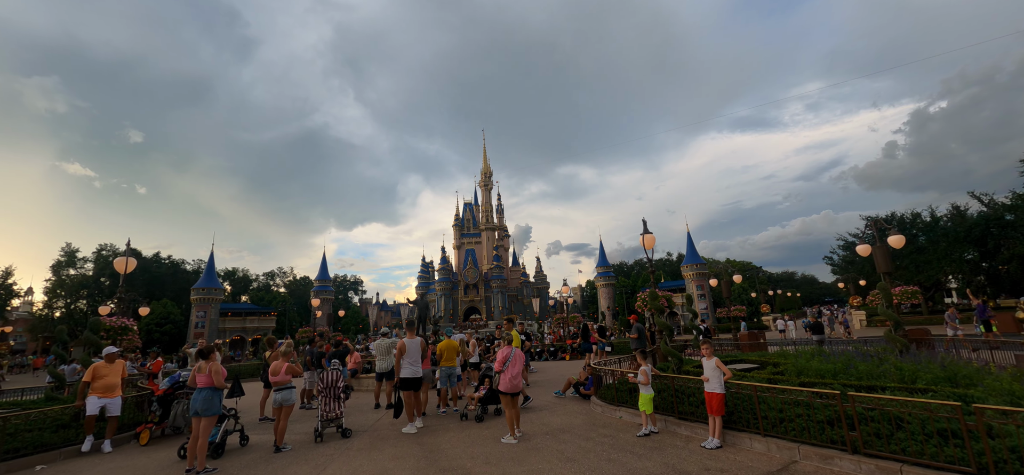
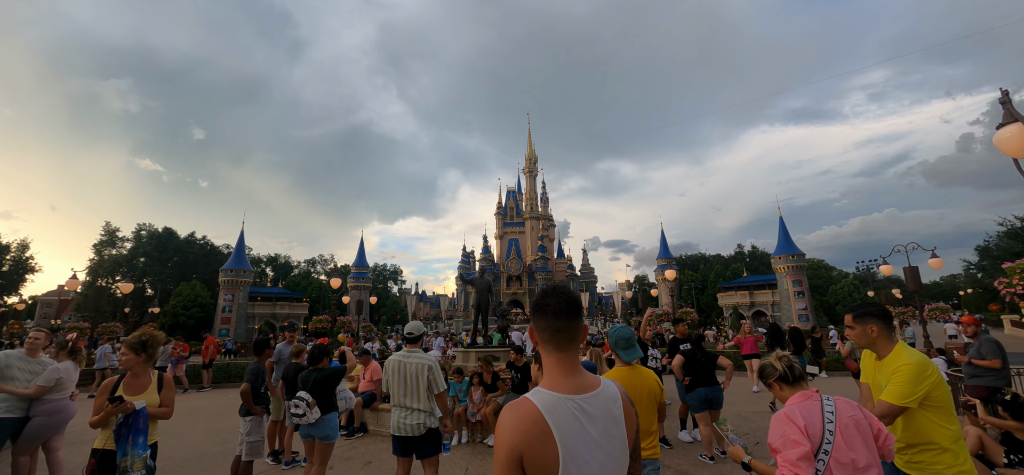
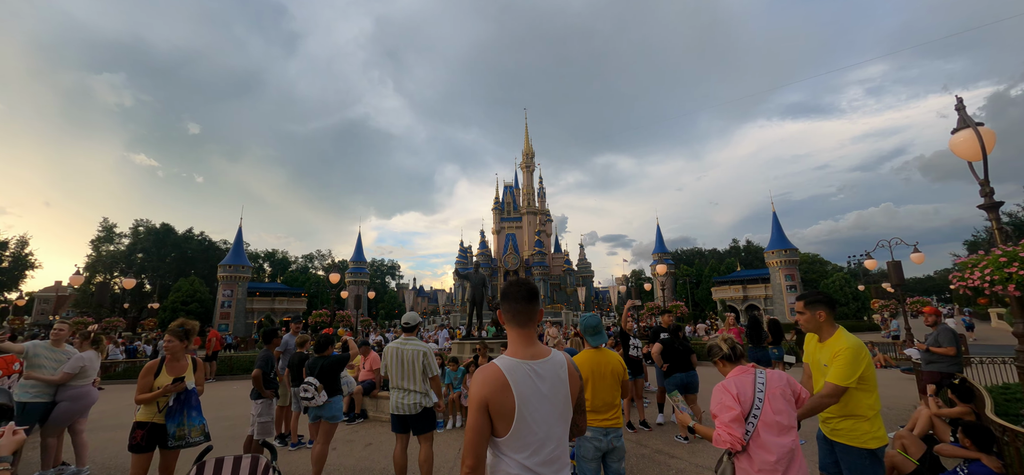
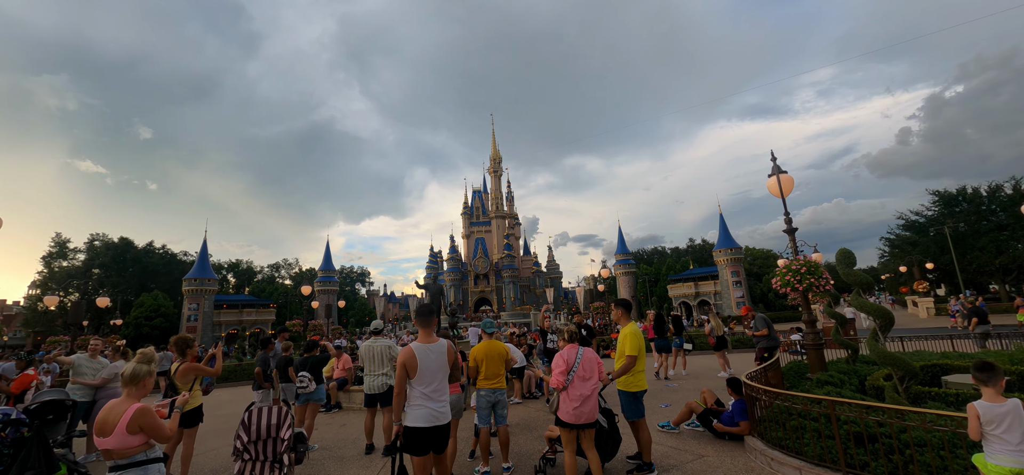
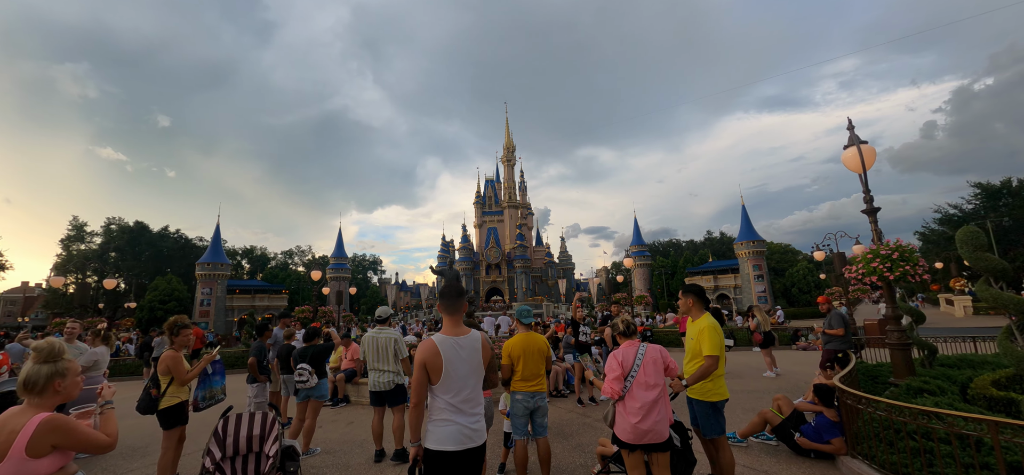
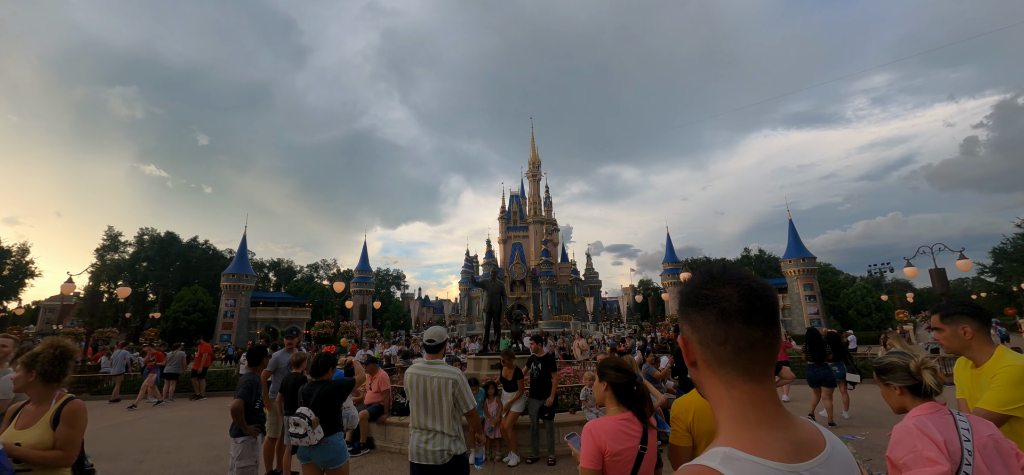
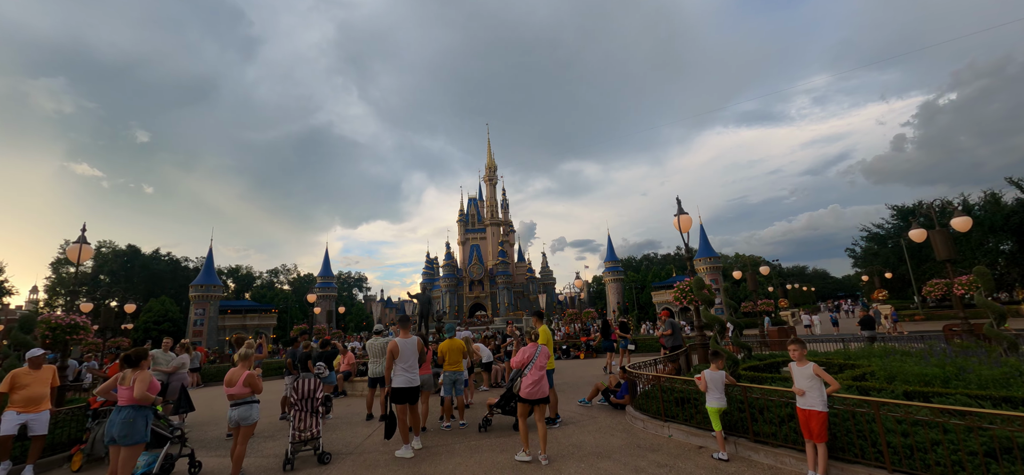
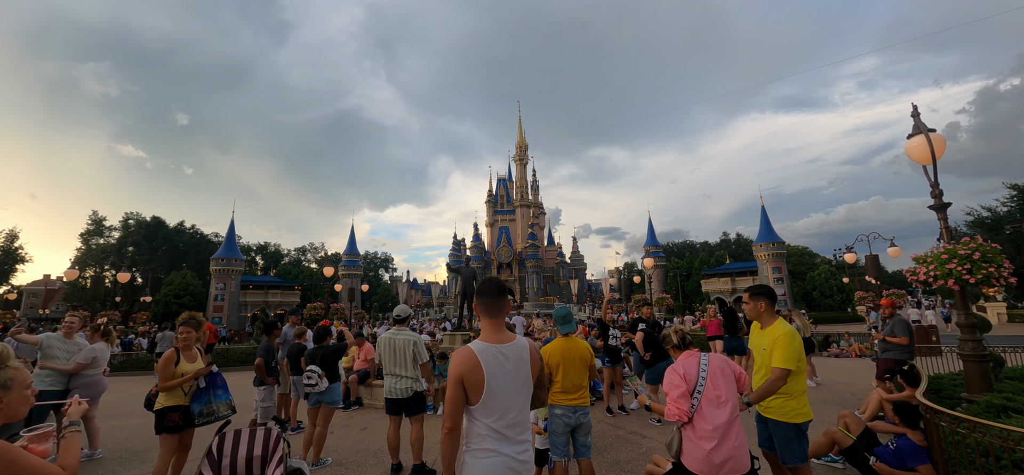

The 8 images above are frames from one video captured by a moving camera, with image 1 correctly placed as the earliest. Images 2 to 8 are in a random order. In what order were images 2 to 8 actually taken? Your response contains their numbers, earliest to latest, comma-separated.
7, 4, 5, 8, 3, 2, 6
